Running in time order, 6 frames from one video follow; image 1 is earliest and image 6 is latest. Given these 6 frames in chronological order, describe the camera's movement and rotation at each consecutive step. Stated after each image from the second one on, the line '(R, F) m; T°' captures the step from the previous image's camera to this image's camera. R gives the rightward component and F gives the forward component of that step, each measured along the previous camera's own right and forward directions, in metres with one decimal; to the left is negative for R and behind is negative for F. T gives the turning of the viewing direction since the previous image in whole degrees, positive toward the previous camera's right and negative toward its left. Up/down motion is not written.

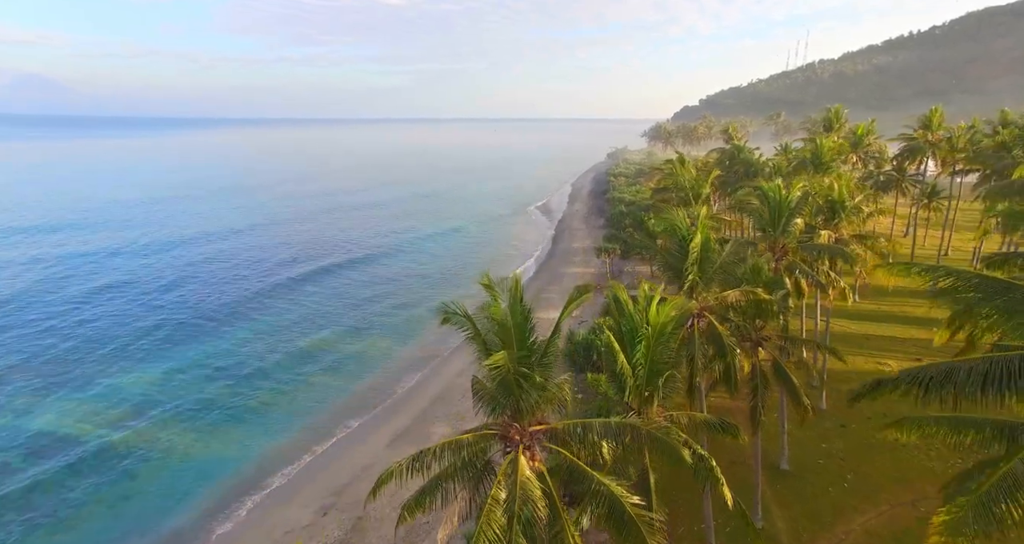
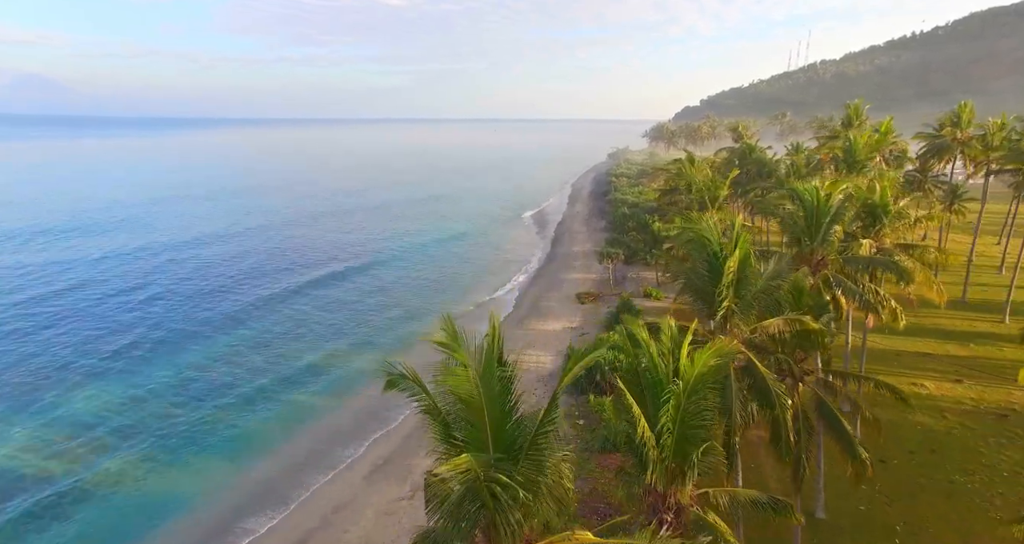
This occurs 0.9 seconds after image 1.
(+0.3, +2.8) m; 0°
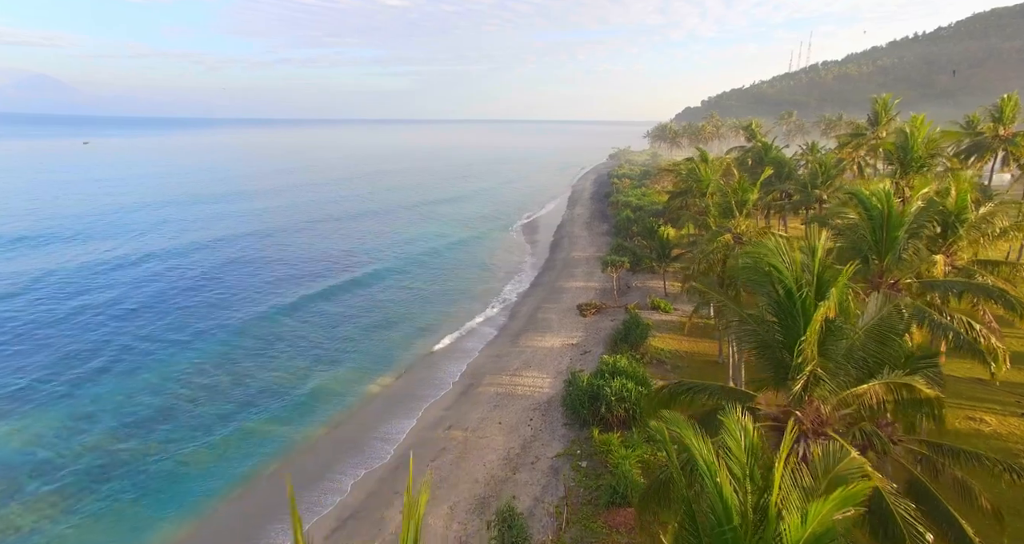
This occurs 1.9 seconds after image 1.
(+0.3, +3.4) m; 0°
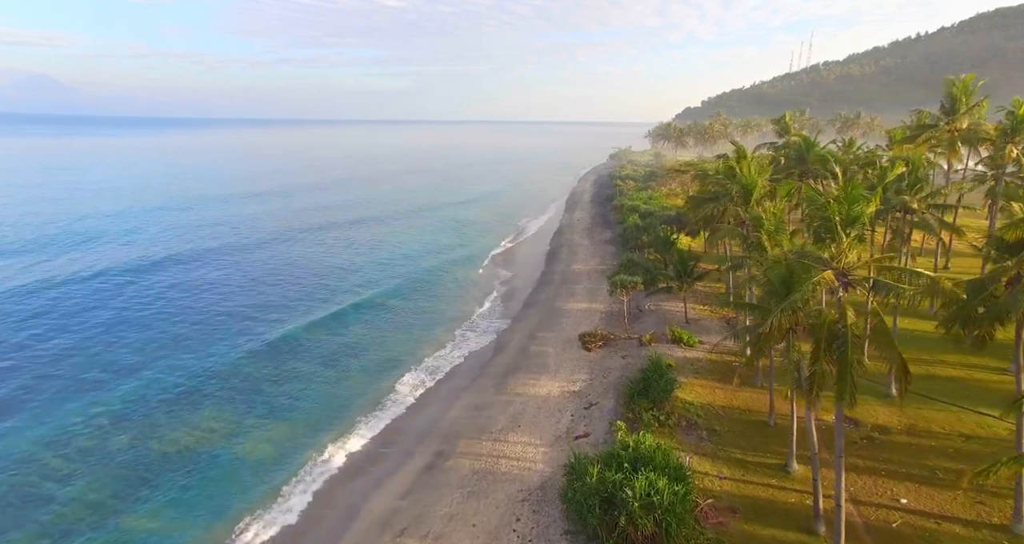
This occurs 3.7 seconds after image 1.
(+0.6, +7.2) m; 0°
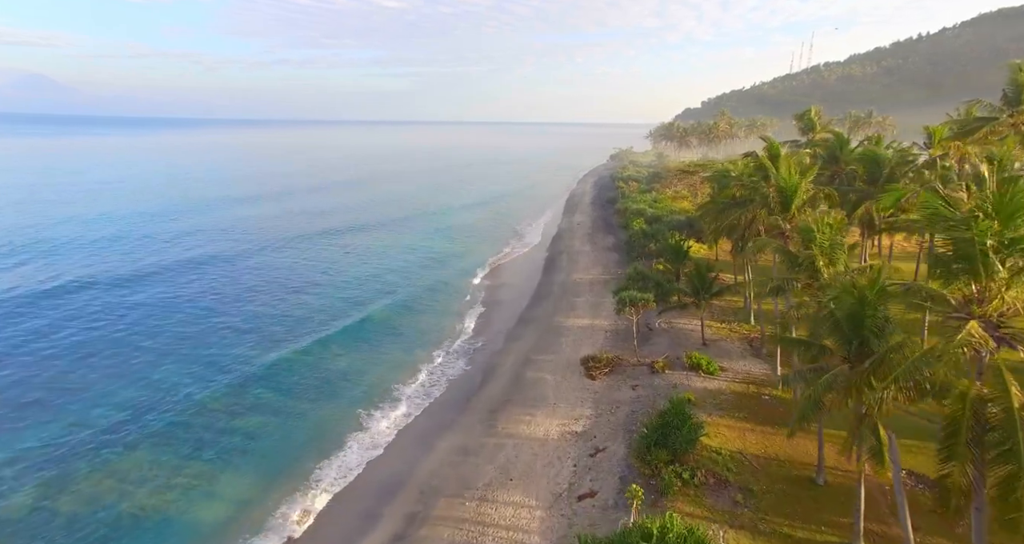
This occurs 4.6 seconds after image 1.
(+0.3, +4.0) m; 0°
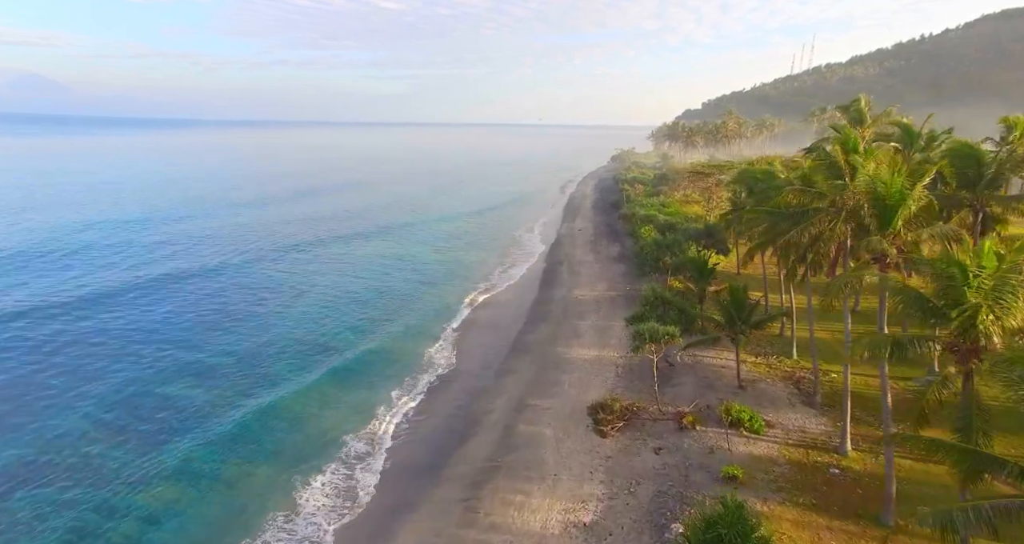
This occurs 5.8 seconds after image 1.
(+0.4, +5.7) m; 0°
